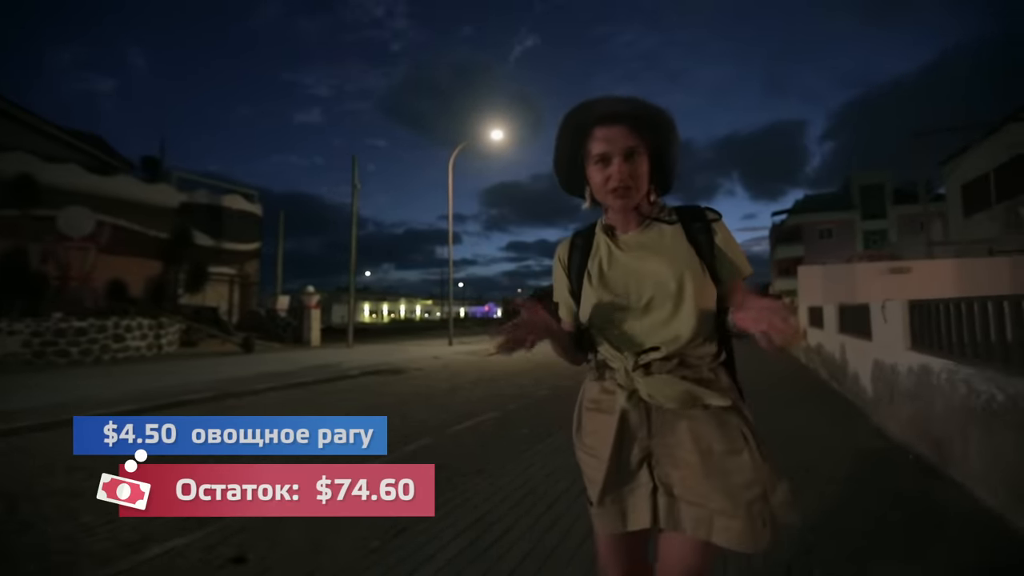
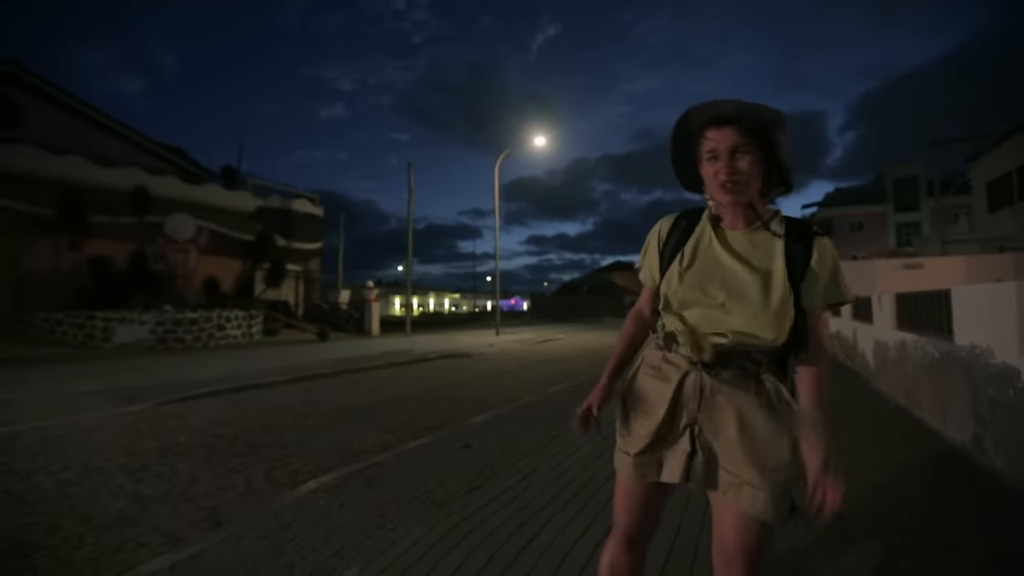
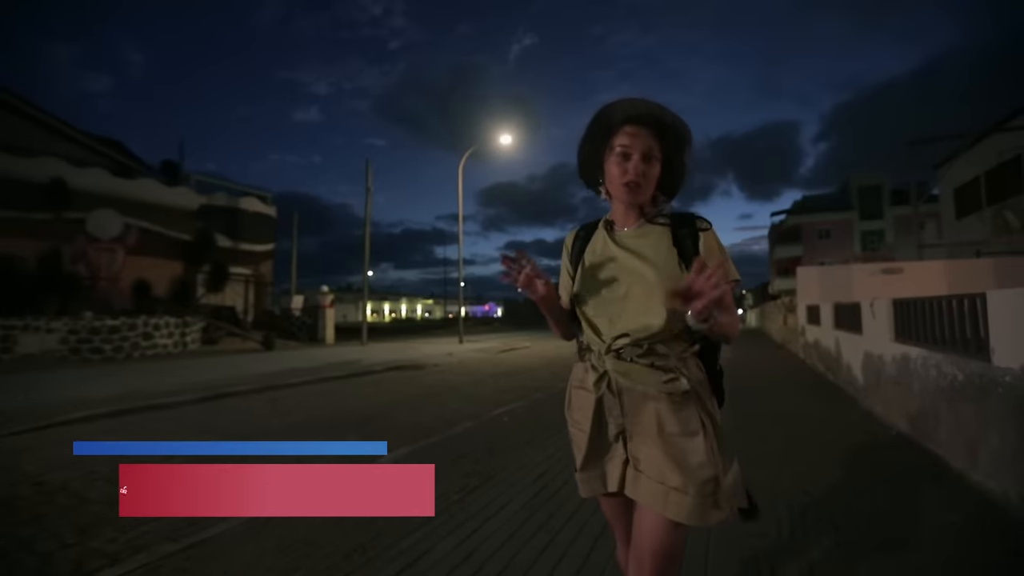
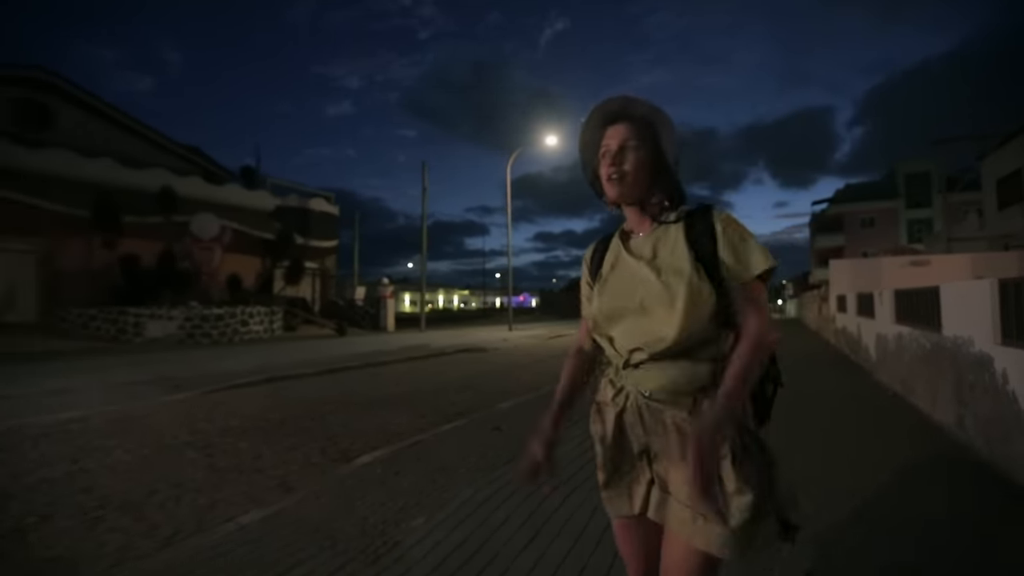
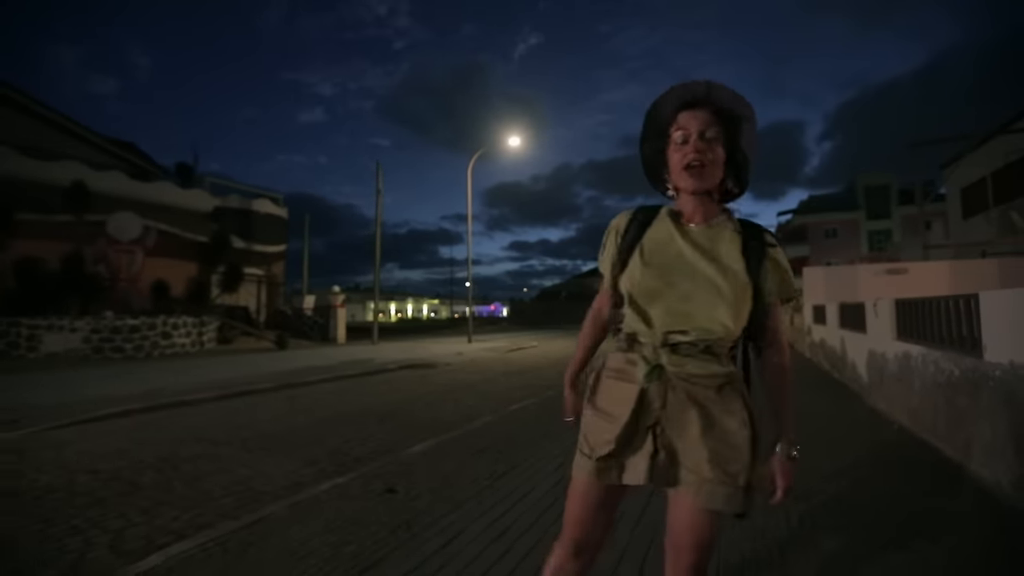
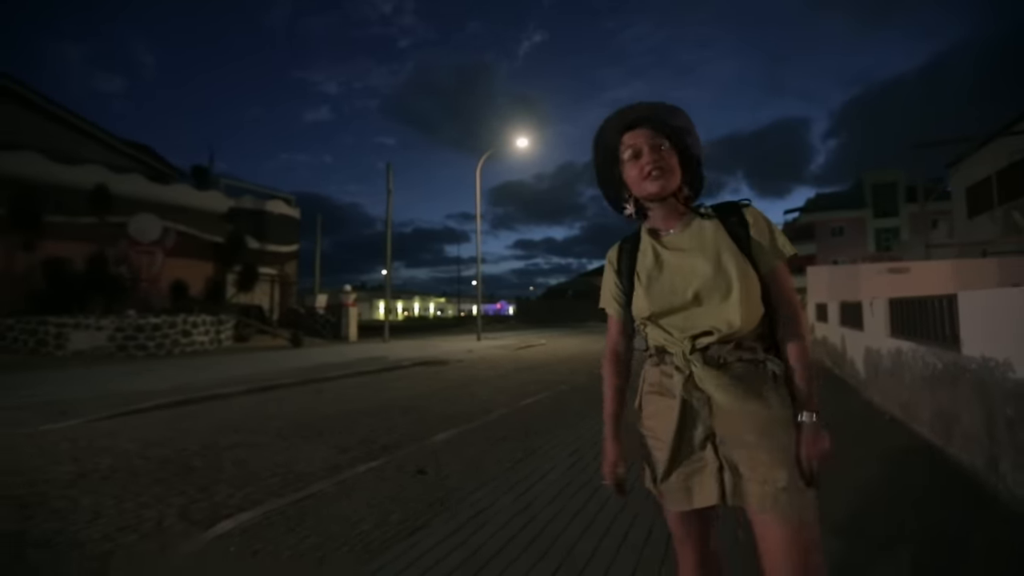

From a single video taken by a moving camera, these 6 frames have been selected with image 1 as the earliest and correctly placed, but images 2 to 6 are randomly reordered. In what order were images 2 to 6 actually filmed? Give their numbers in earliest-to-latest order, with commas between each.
3, 5, 6, 2, 4
